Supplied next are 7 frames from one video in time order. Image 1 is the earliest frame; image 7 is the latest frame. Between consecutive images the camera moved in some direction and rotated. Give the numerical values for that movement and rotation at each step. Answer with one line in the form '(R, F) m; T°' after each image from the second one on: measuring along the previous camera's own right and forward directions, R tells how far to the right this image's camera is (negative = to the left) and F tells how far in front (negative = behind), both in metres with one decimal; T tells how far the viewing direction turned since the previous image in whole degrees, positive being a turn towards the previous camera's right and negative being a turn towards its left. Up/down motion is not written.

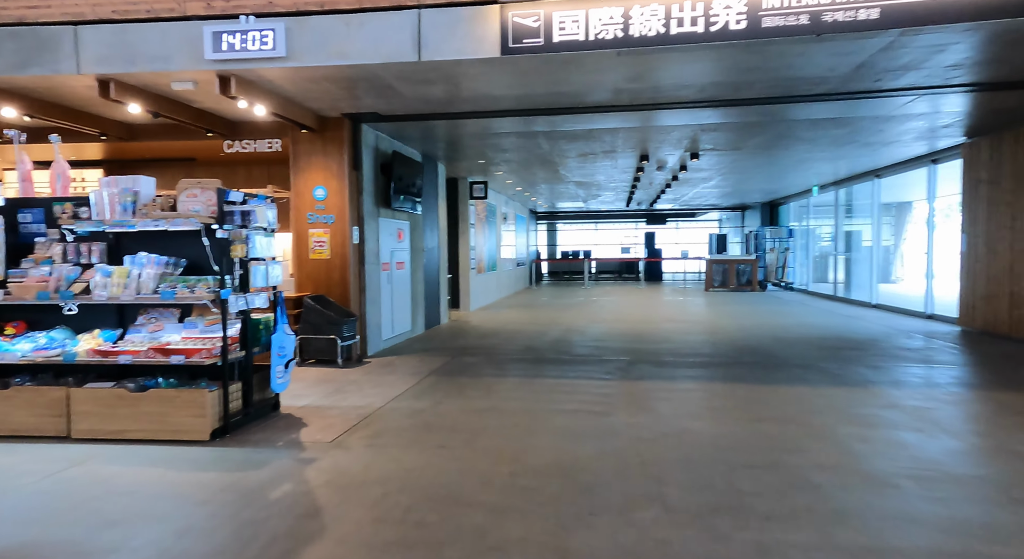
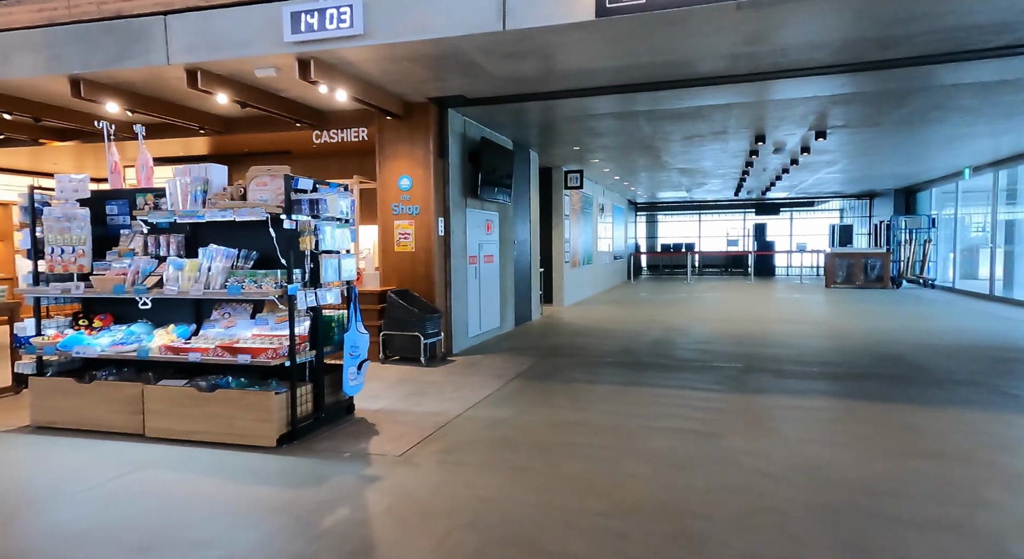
(0.0, +0.5) m; -9°
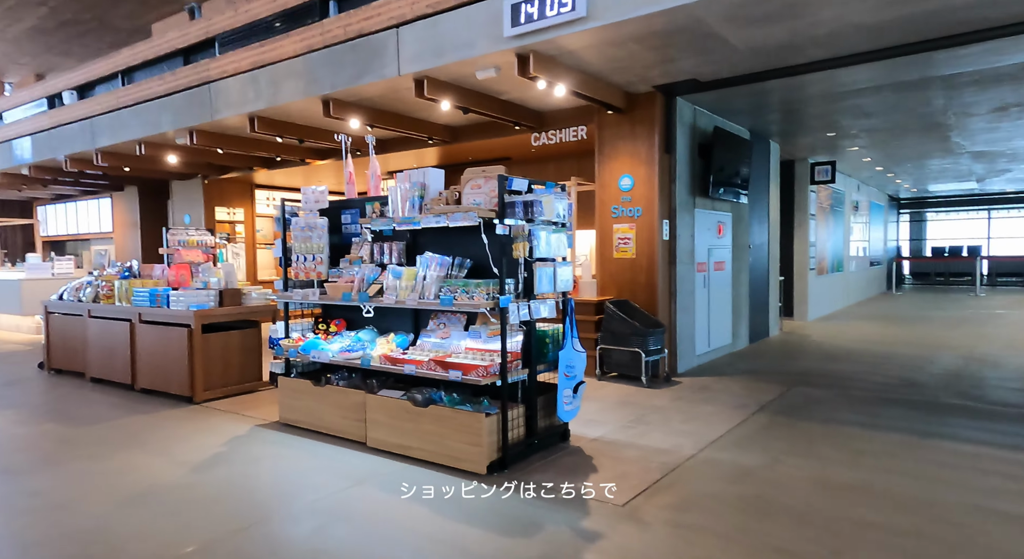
(-0.1, +0.6) m; -20°
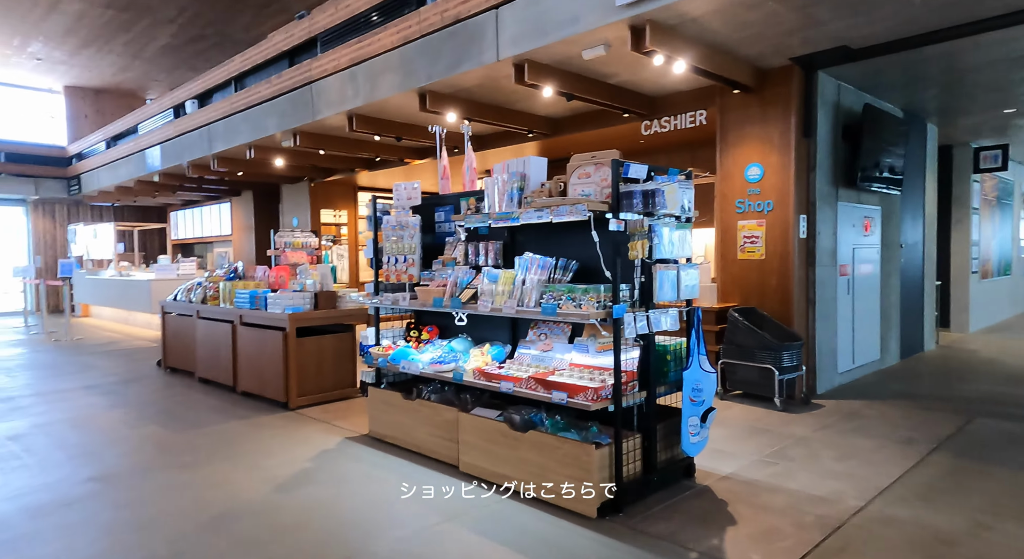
(-0.1, +0.5) m; -9°
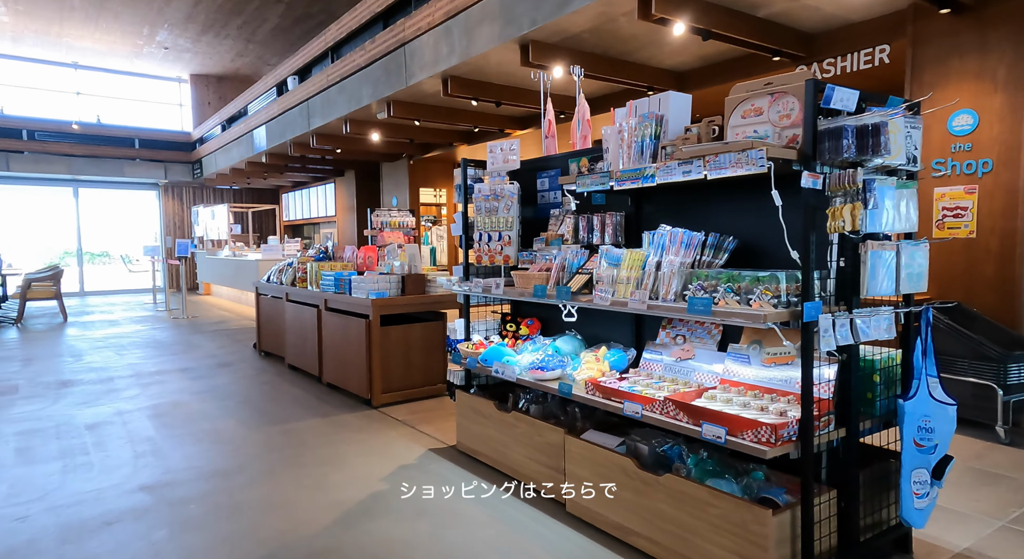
(-0.1, +0.9) m; -9°
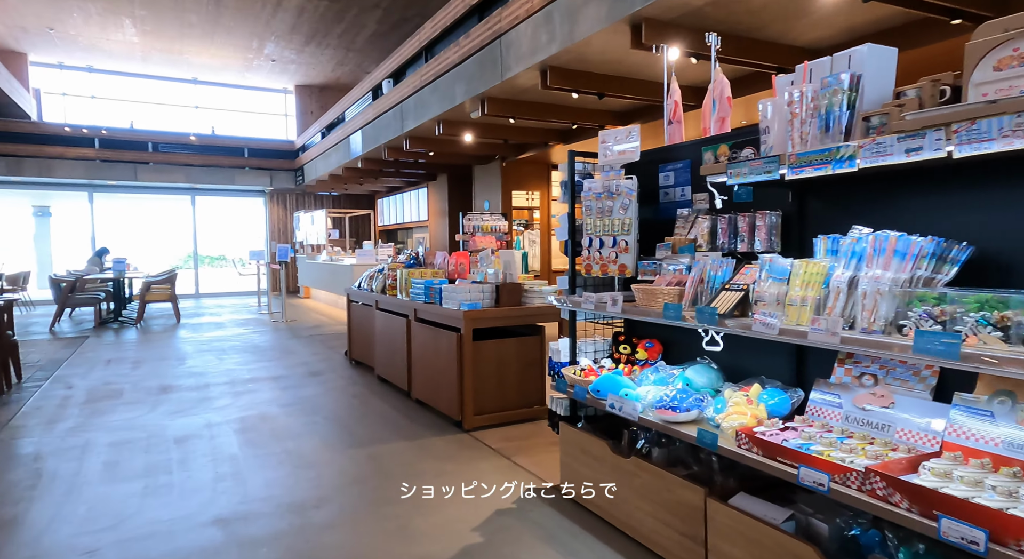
(-0.1, +0.6) m; -8°
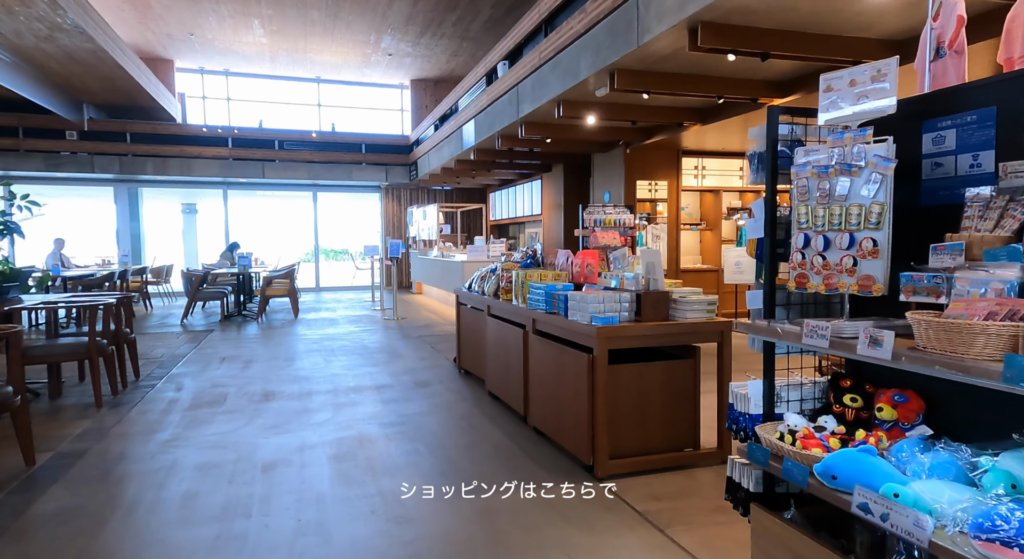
(-0.2, +0.9) m; -10°
